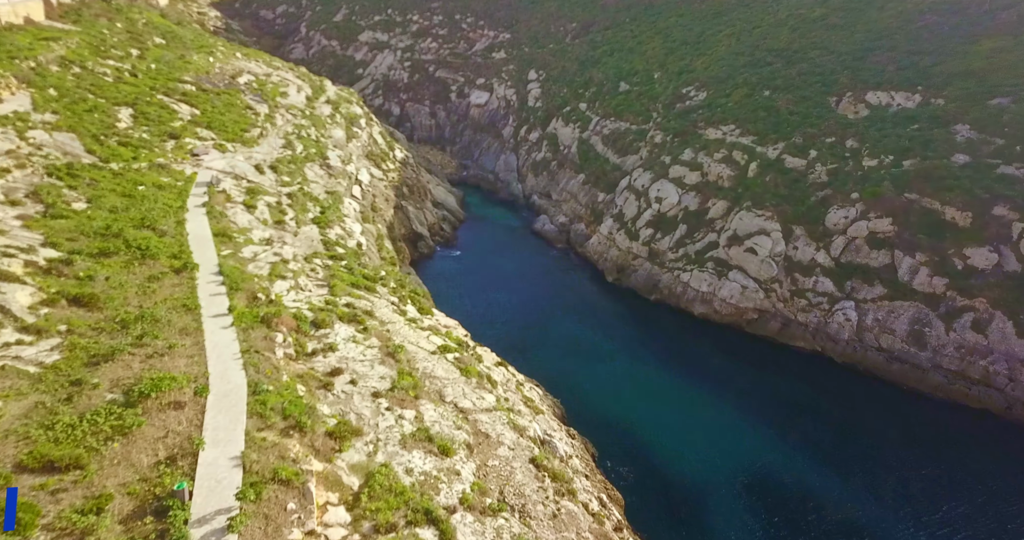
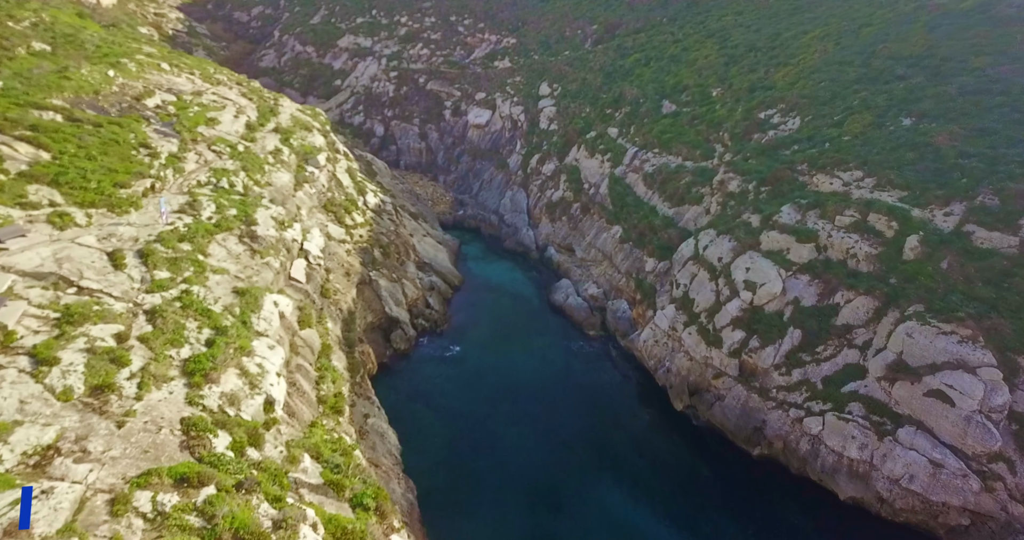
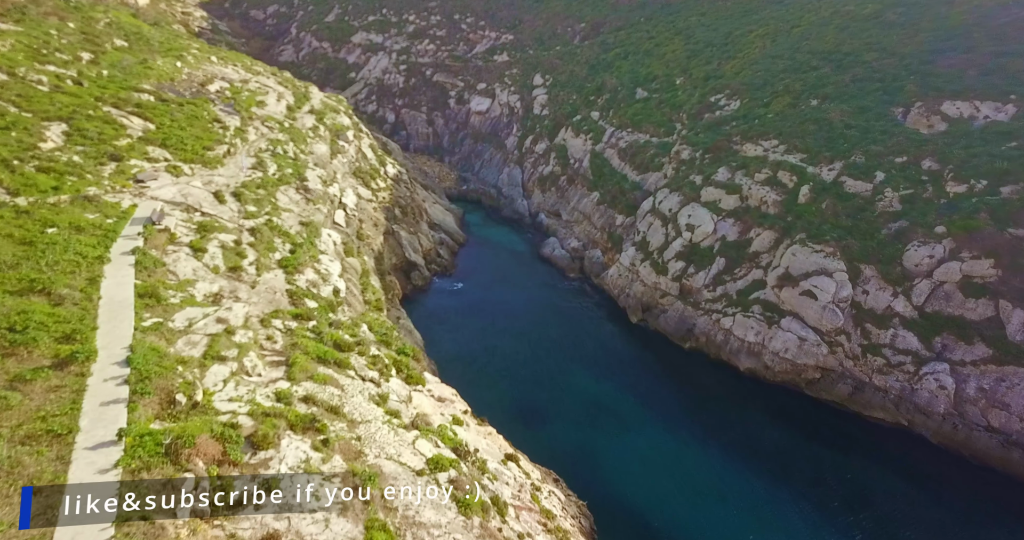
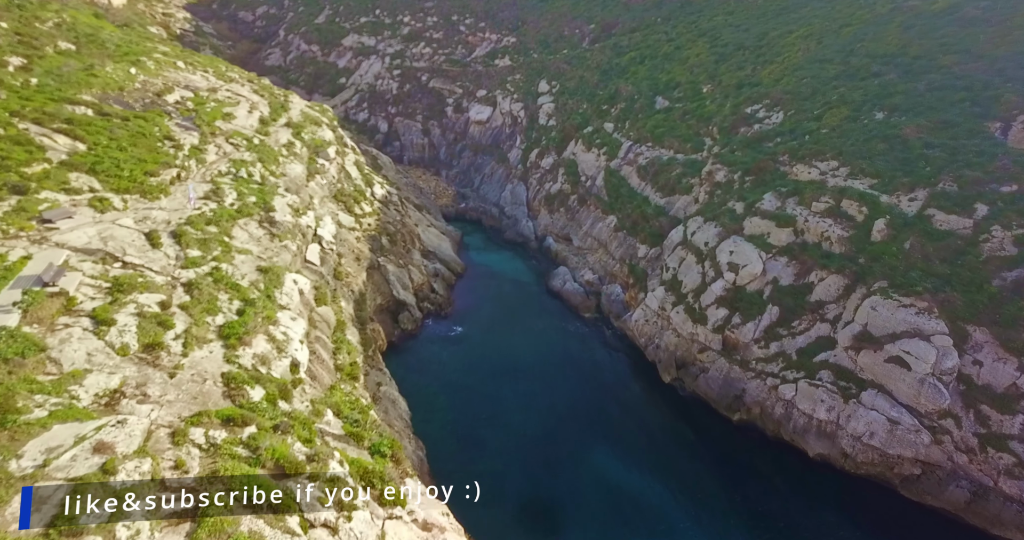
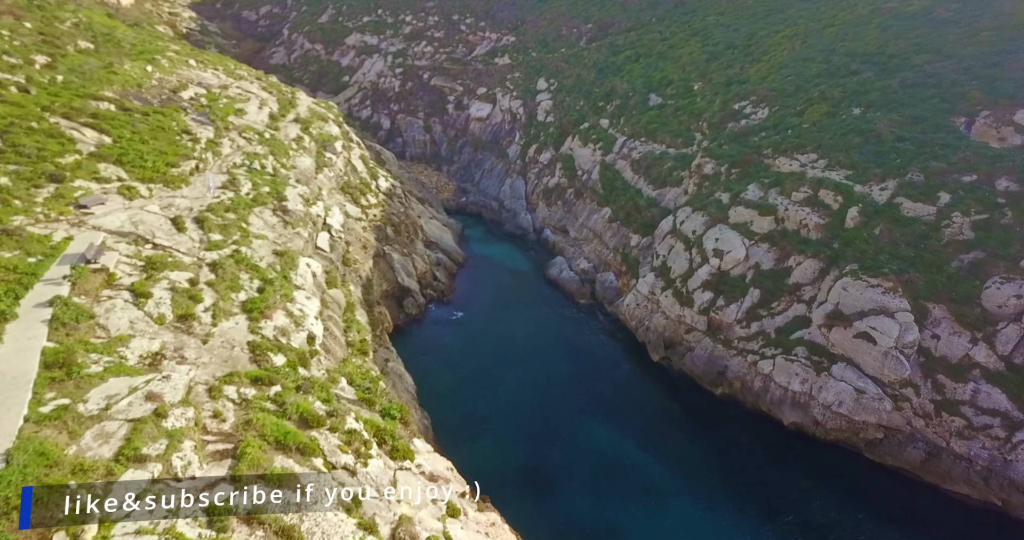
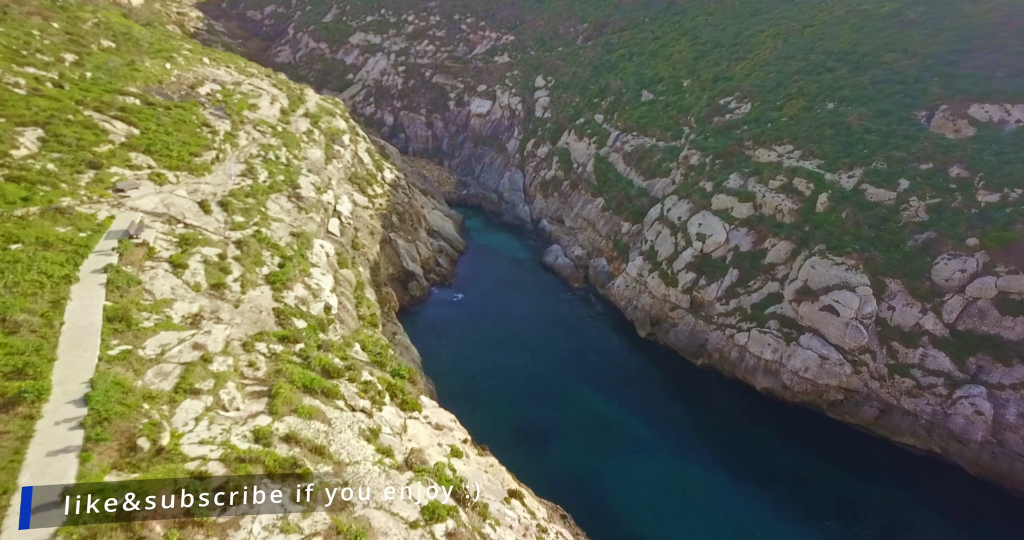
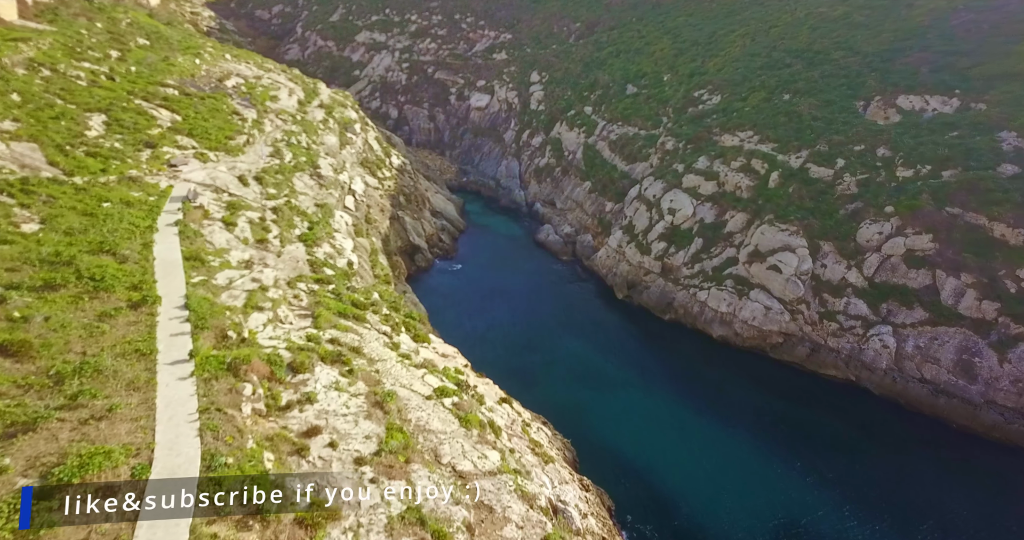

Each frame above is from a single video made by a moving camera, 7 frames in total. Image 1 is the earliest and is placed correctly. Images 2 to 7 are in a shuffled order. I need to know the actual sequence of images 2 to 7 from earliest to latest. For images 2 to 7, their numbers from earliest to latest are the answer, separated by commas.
7, 3, 6, 5, 4, 2
